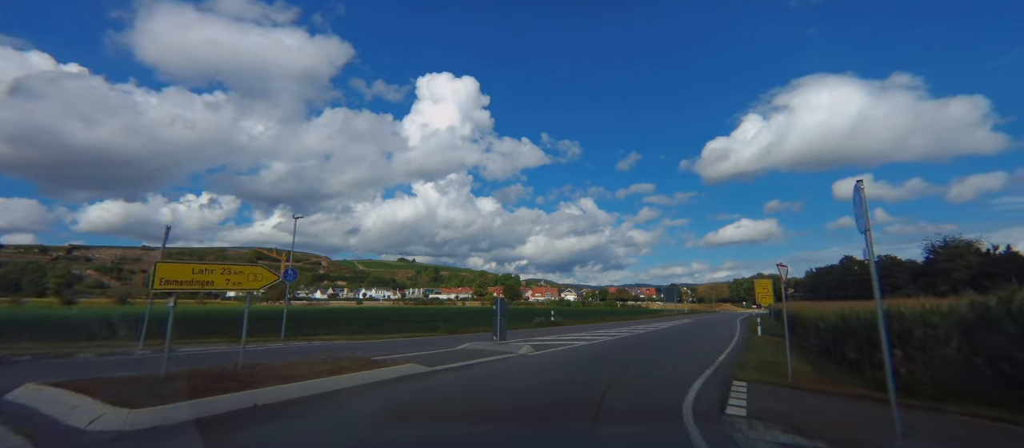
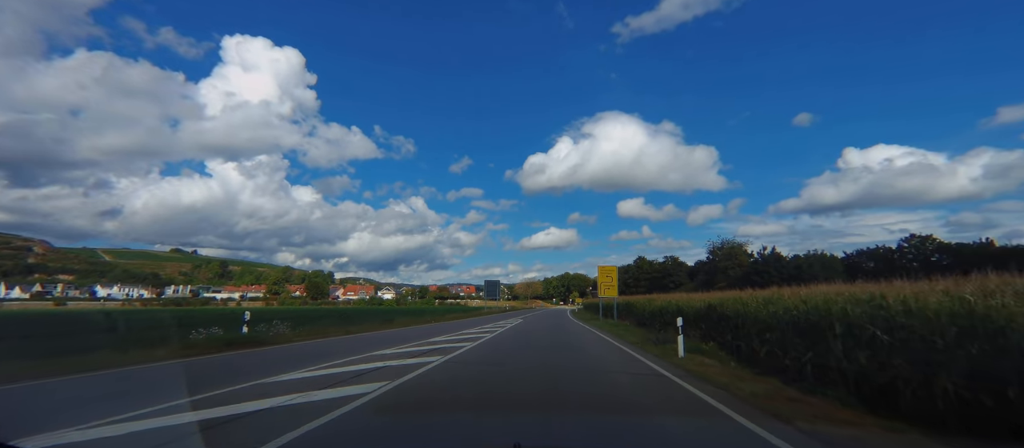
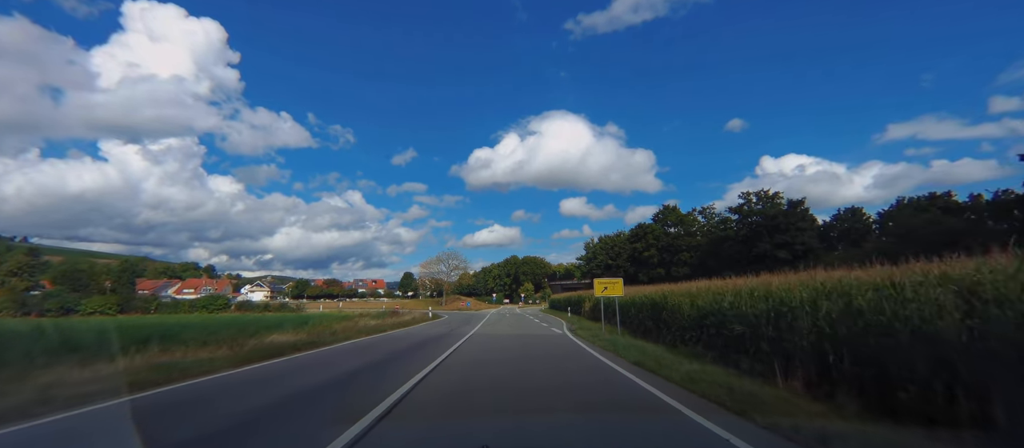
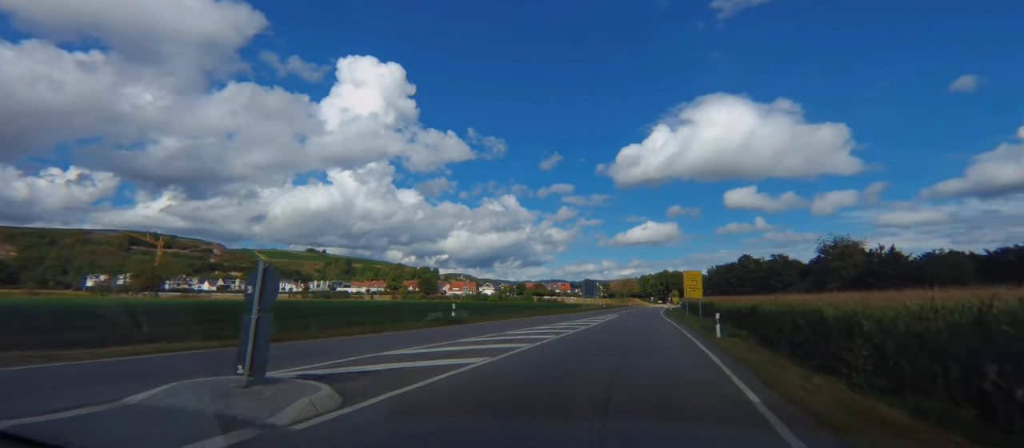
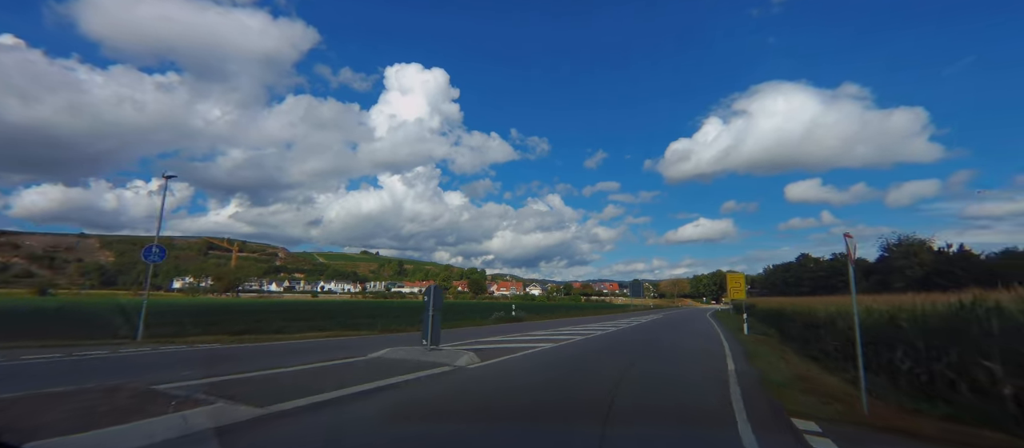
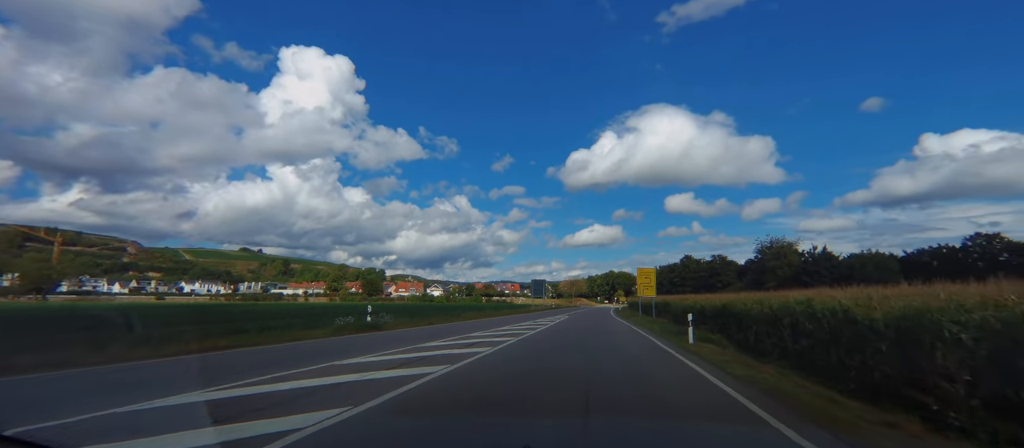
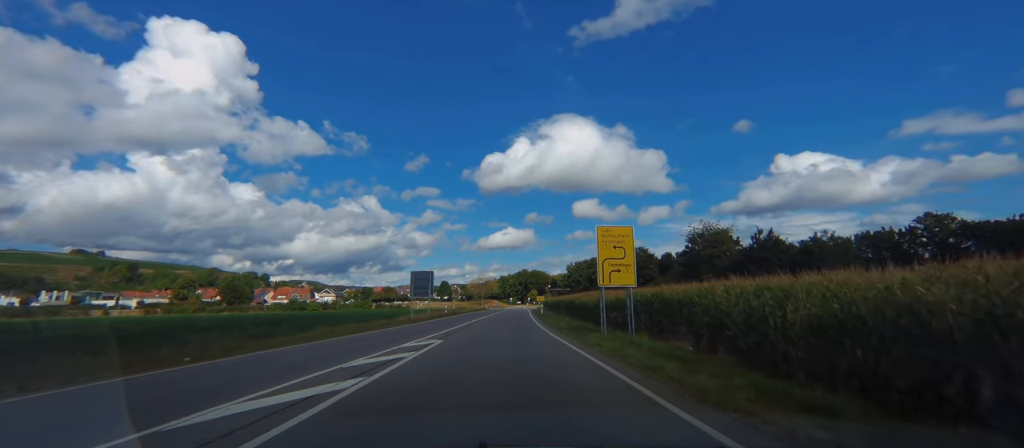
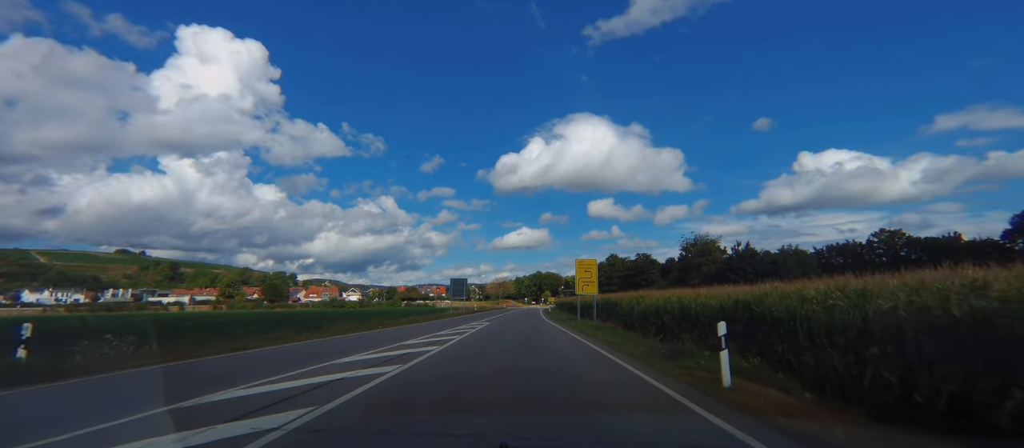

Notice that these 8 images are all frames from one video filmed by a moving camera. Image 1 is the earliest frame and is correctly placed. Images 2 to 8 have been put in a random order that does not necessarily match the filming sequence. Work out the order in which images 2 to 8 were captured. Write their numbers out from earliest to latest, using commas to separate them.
5, 4, 6, 2, 8, 7, 3
